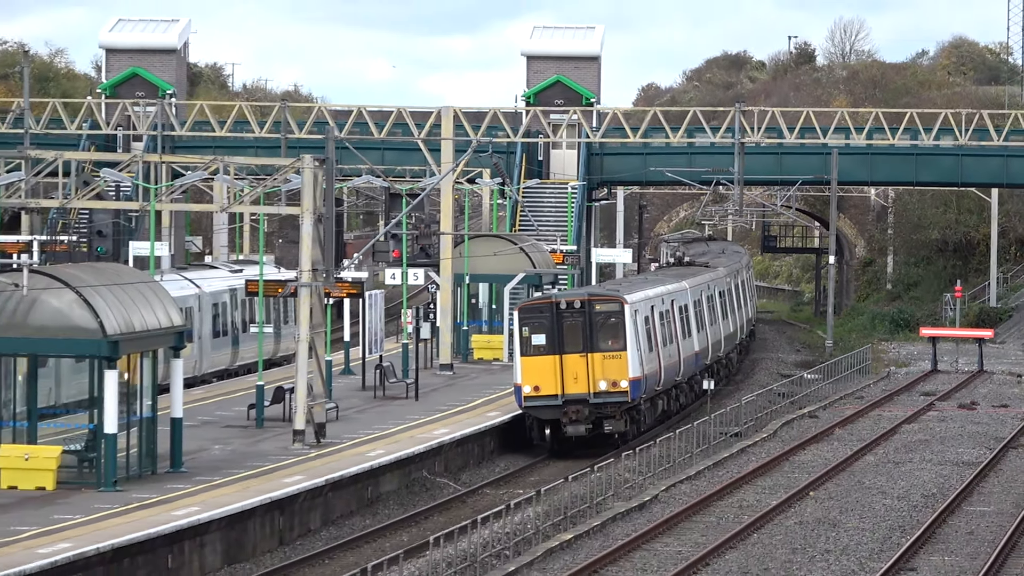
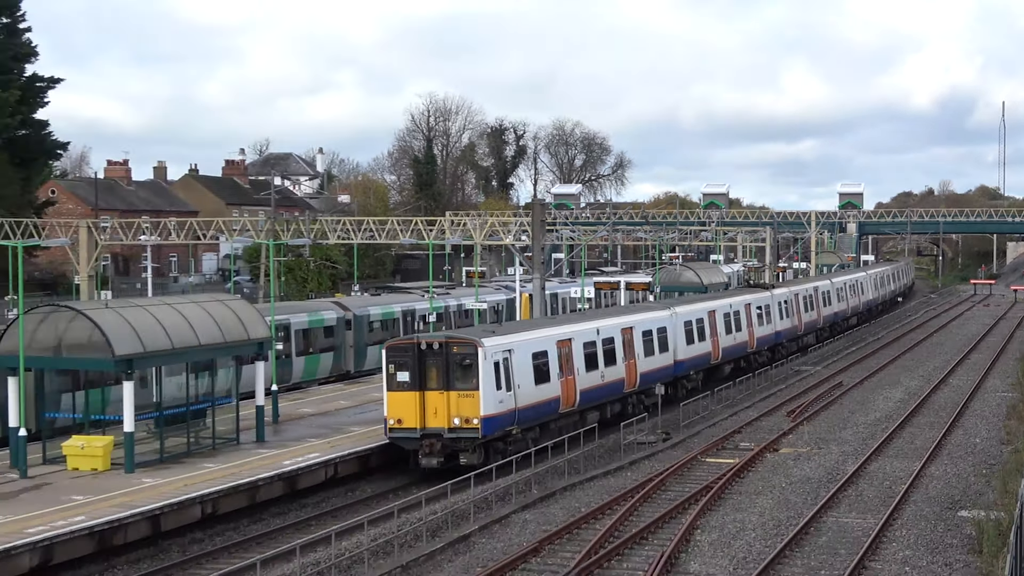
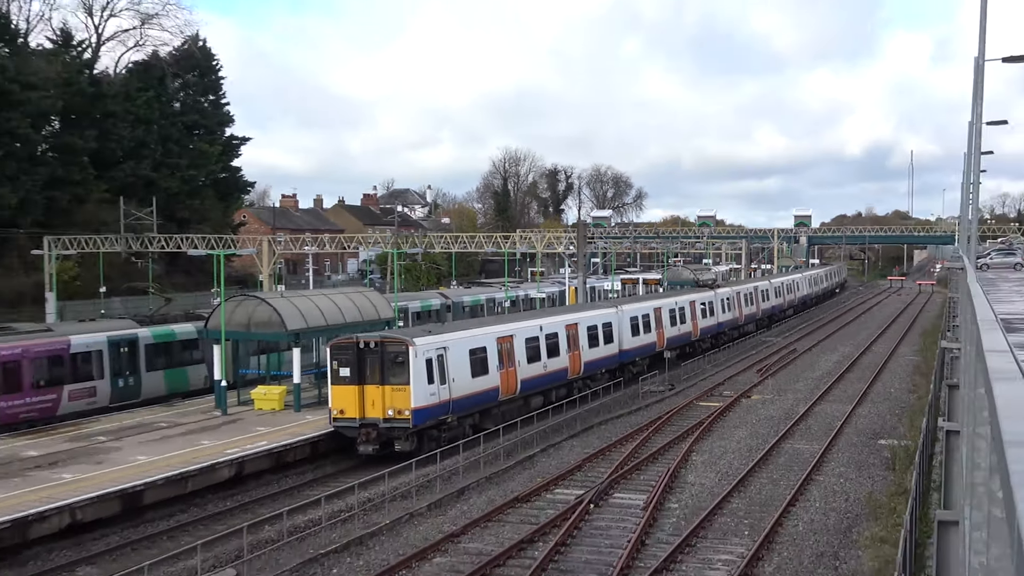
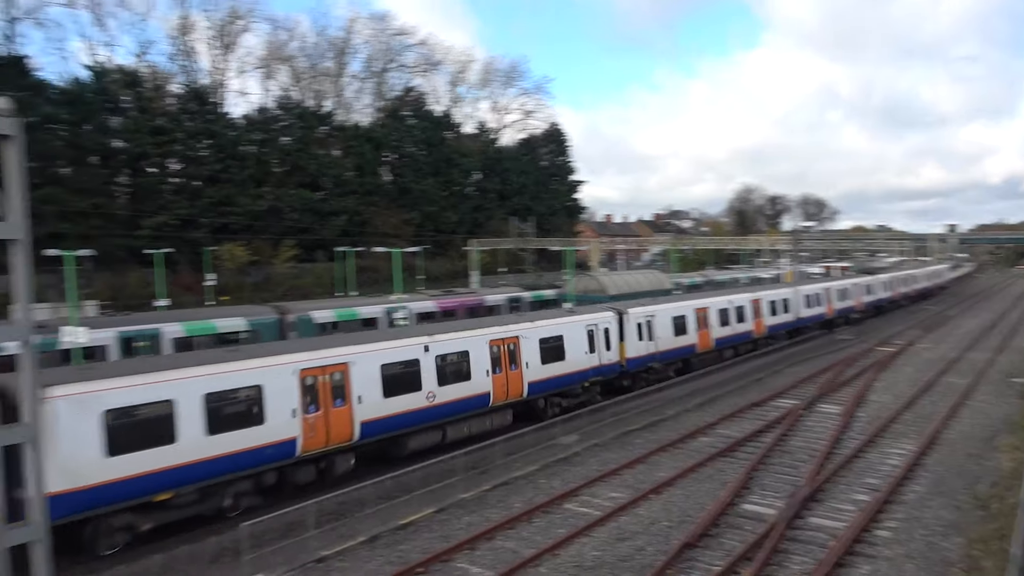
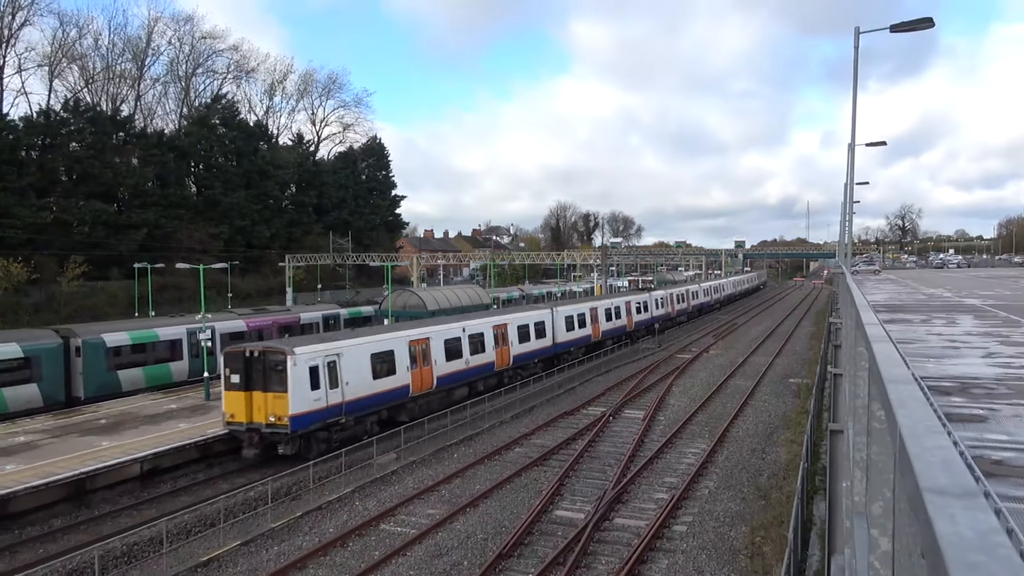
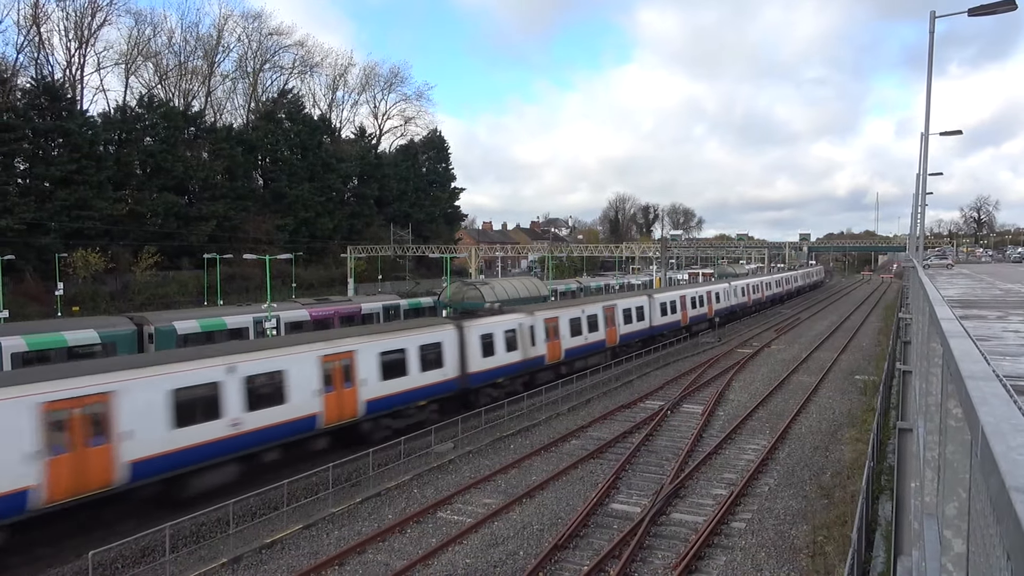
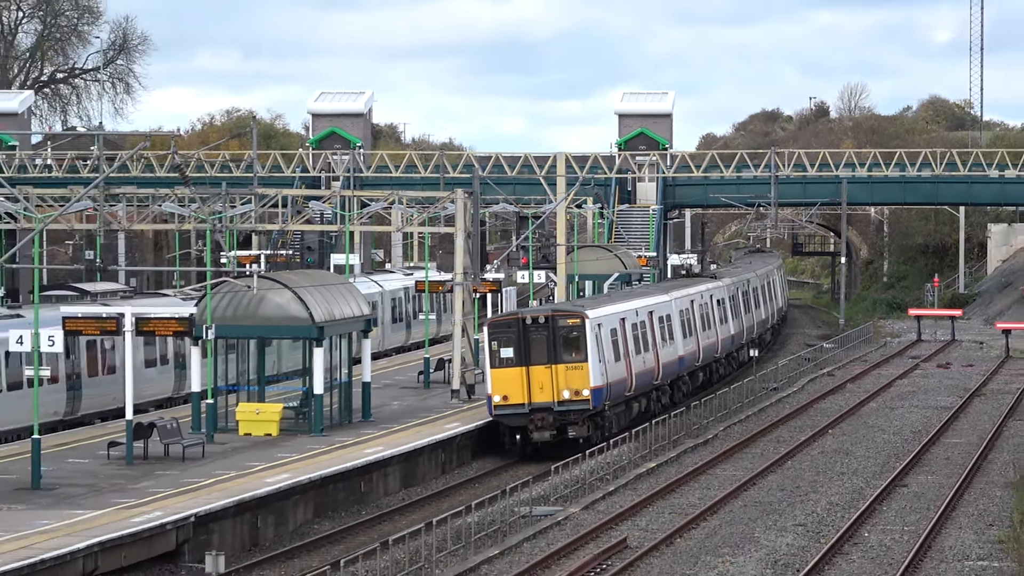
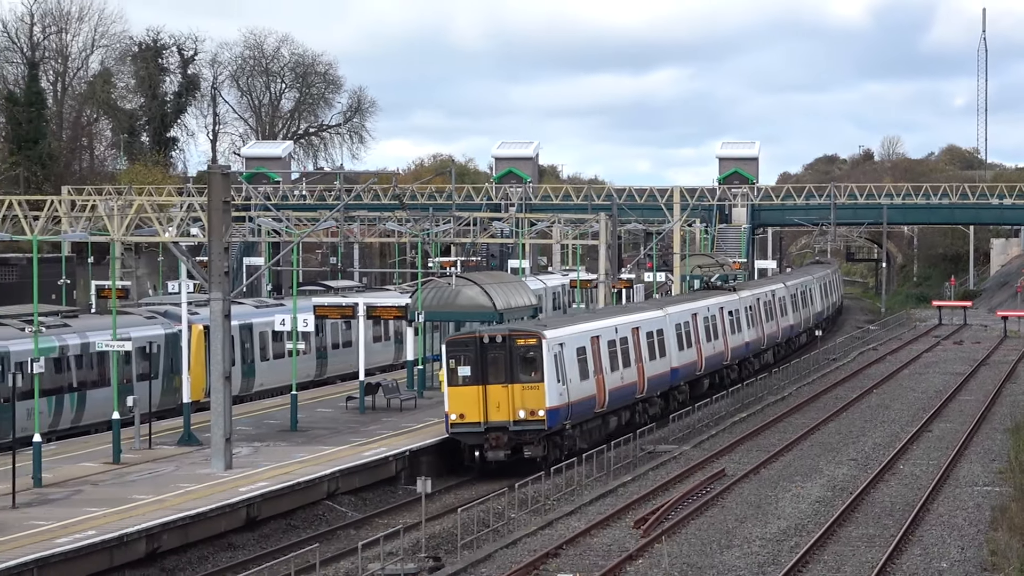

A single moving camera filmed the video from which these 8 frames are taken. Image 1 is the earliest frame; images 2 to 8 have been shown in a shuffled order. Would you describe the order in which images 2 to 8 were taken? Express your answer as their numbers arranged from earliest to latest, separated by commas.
7, 8, 2, 3, 5, 6, 4
